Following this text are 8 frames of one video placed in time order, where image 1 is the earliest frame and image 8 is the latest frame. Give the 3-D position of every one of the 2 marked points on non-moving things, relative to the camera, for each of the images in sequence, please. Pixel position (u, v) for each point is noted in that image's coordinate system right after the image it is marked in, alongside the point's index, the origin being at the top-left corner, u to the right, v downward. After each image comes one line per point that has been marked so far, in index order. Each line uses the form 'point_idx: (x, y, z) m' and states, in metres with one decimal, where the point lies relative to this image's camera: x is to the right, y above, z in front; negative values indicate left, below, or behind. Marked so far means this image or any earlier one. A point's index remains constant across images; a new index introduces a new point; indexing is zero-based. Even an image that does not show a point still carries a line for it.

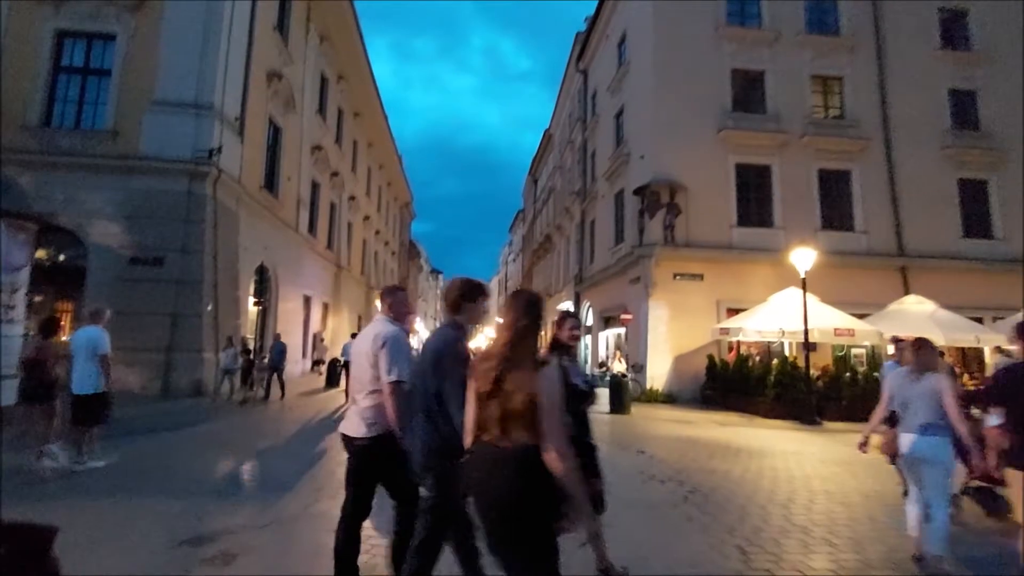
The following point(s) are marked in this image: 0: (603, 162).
0: (+3.1, +4.3, +17.2) m
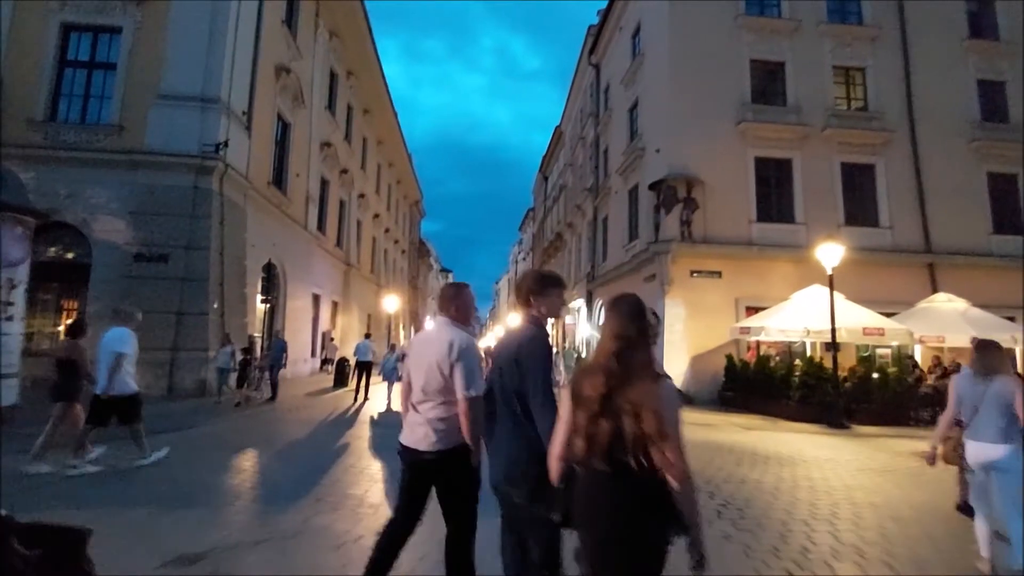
0: (+3.5, +4.3, +16.9) m
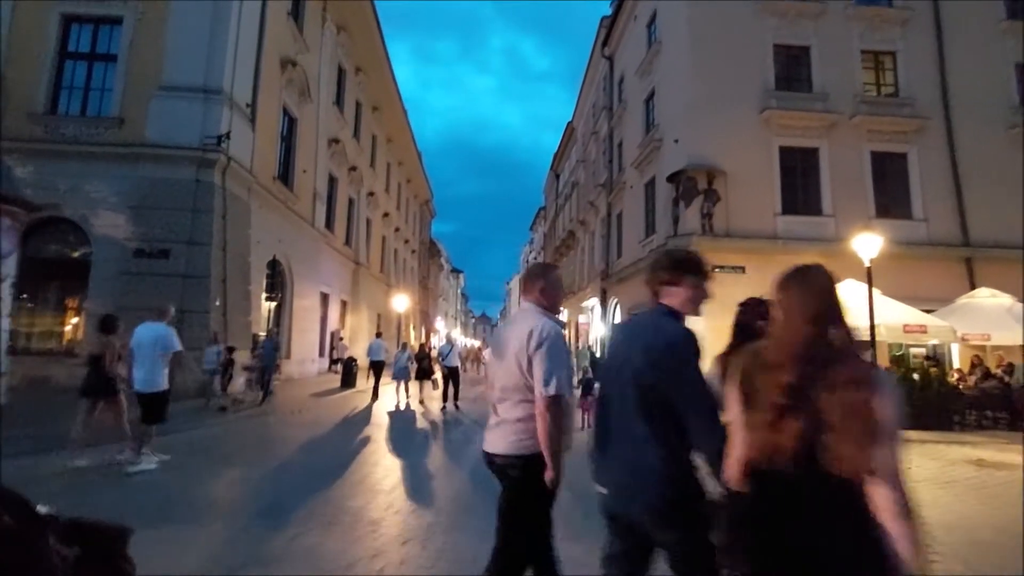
0: (+3.8, +4.4, +16.3) m
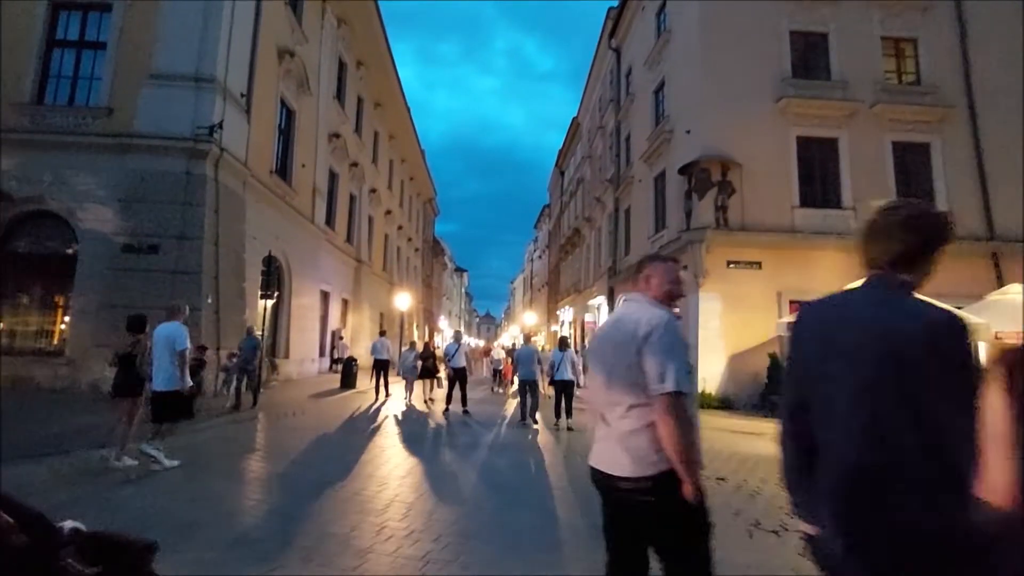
0: (+4.0, +4.5, +15.8) m
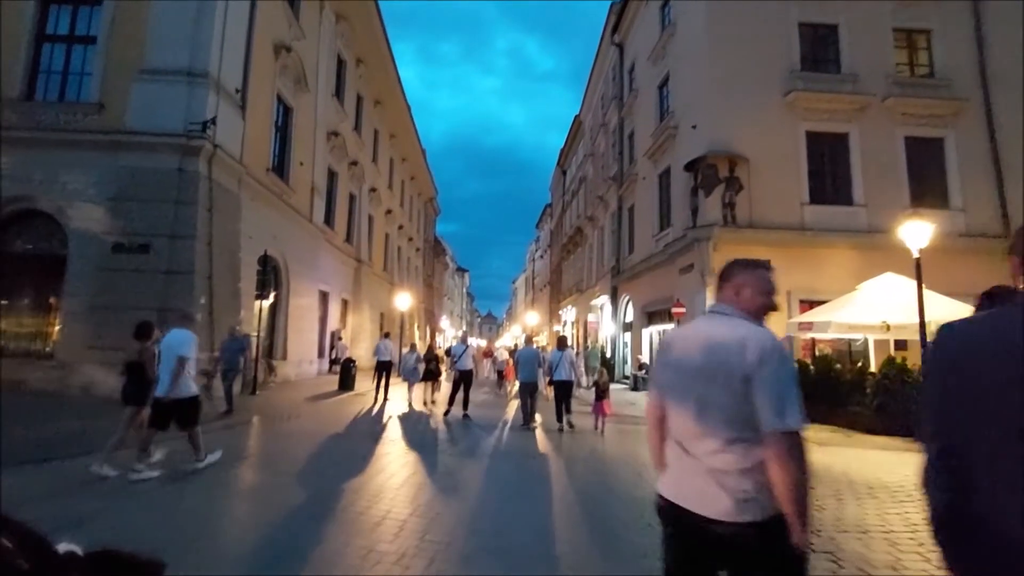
0: (+4.0, +4.5, +15.5) m
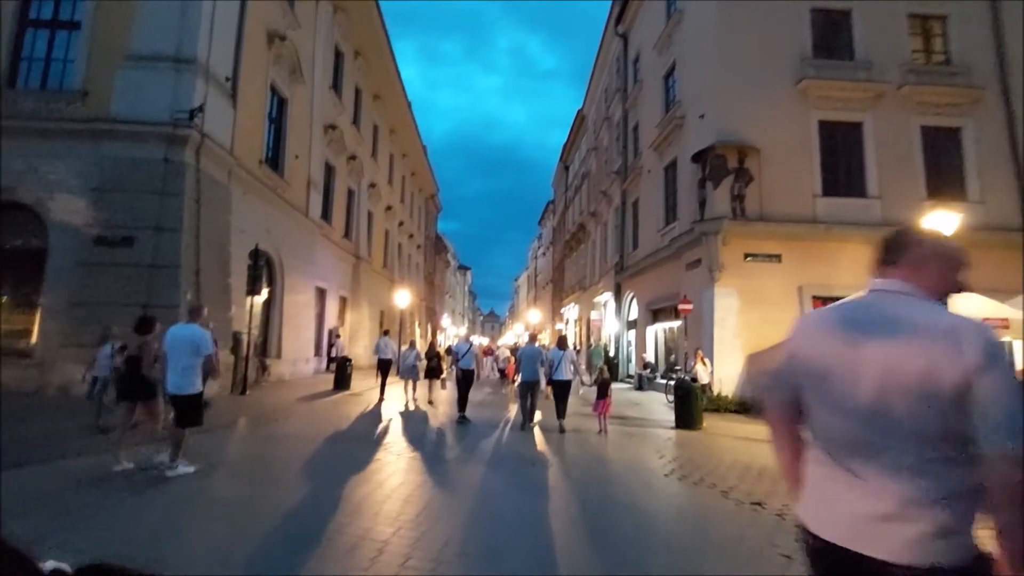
0: (+4.0, +4.6, +15.1) m
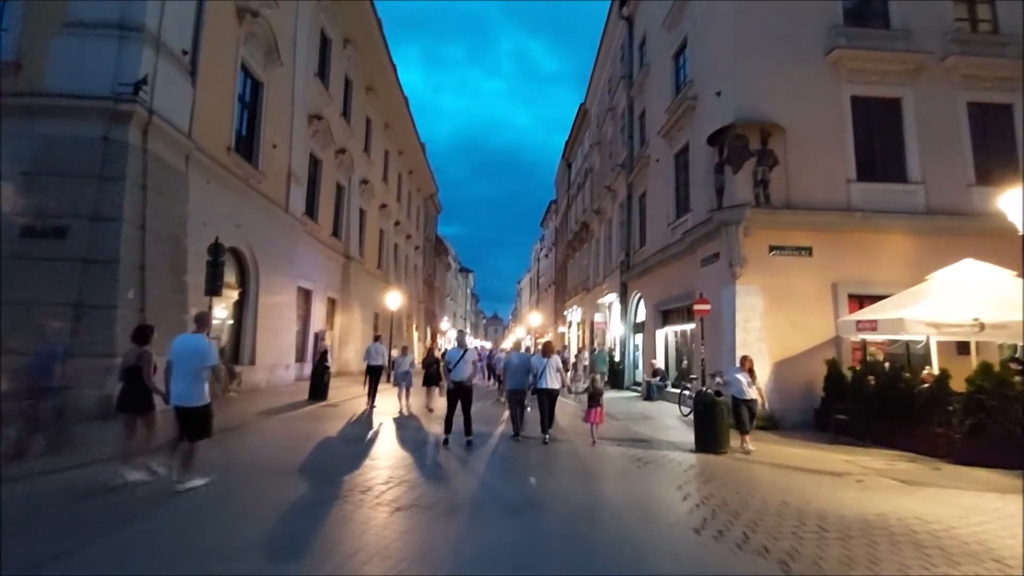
0: (+3.9, +4.6, +13.9) m
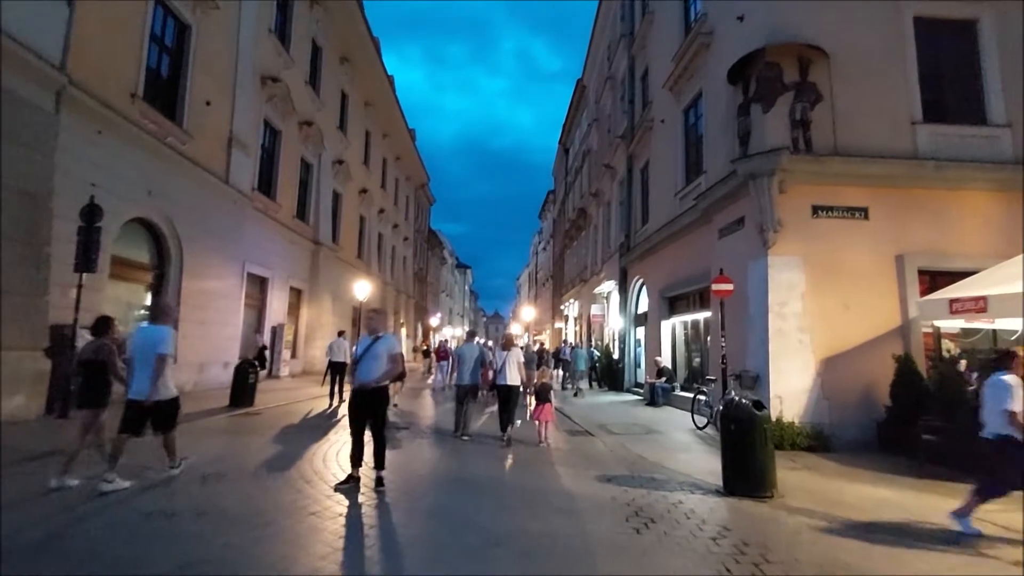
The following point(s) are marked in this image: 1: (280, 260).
0: (+3.5, +5.0, +11.8) m
1: (-7.0, +0.9, +15.6) m
